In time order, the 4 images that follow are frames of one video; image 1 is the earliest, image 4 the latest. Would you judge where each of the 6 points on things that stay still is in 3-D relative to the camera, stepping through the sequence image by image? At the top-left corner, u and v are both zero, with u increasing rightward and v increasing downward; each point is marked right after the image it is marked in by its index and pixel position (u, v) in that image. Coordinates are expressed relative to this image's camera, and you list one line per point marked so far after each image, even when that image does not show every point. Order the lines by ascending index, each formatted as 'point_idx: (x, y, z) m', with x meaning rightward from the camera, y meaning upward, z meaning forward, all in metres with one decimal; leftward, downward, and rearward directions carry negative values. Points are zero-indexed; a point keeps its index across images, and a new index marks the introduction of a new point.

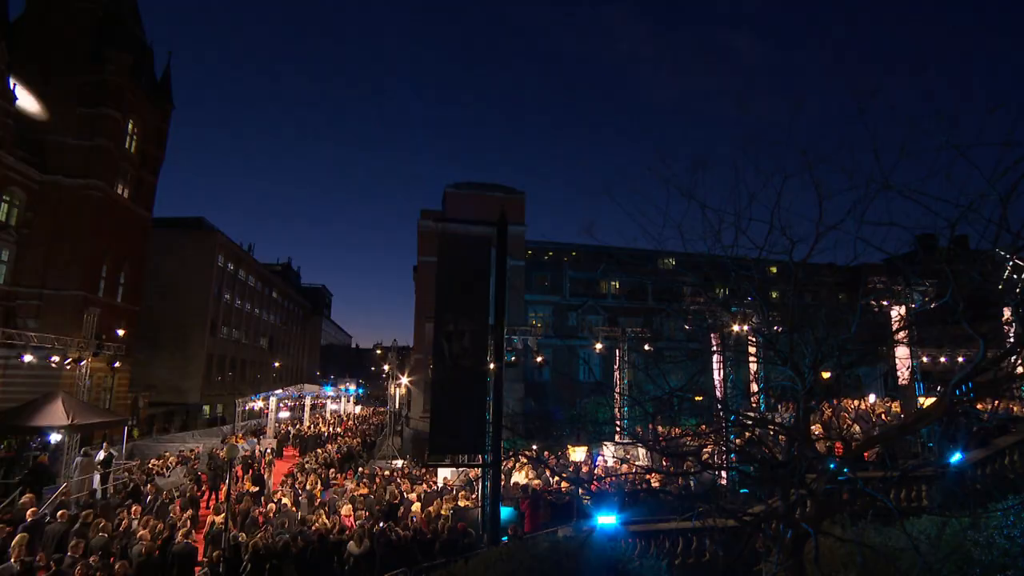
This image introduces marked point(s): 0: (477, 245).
0: (-0.6, +0.7, +10.2) m
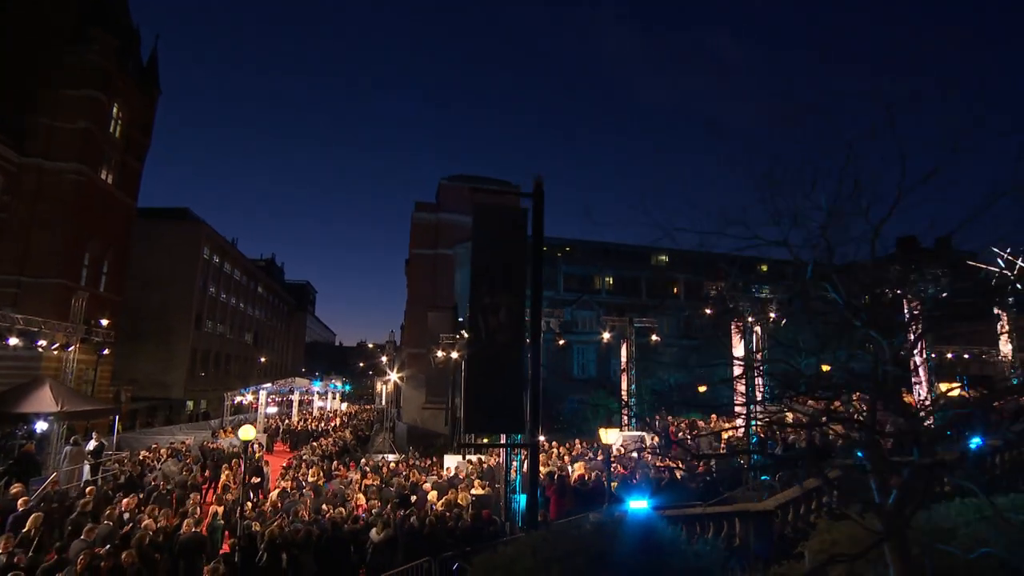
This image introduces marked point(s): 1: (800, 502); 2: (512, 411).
0: (0.0, +1.1, +9.7) m
1: (+6.0, -4.4, +12.2) m
2: (0.0, -1.9, +9.1) m
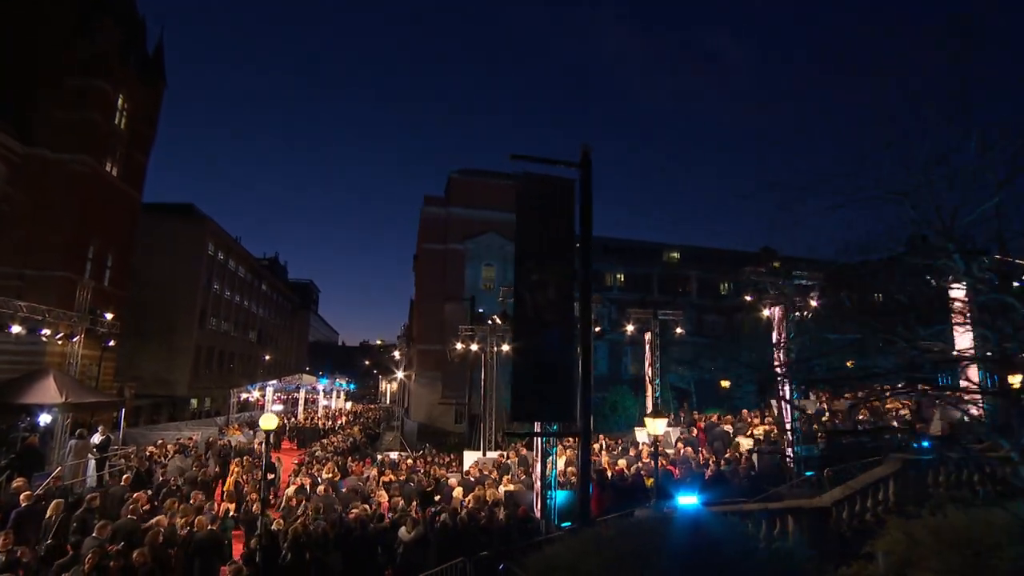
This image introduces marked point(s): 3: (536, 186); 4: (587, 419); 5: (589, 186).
0: (+0.7, +1.5, +8.9) m
1: (+6.7, -4.1, +11.4) m
2: (+0.7, -1.5, +8.4) m
3: (+0.4, +1.5, +8.8) m
4: (+1.1, -1.8, +8.3) m
5: (+1.2, +1.6, +9.1) m
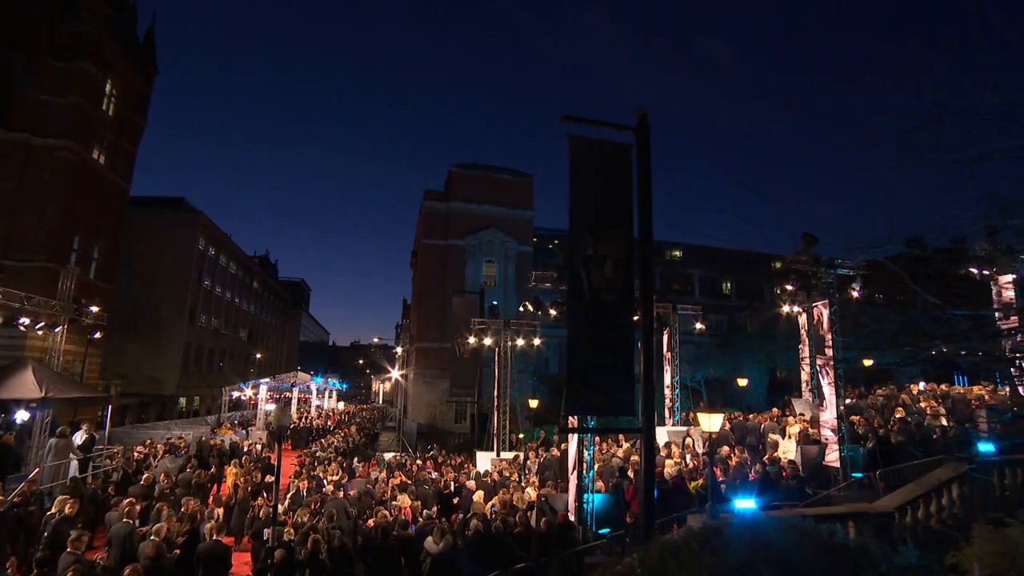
0: (+1.4, +1.8, +7.8) m
1: (+7.2, -3.8, +10.5) m
2: (+1.3, -1.2, +7.3) m
3: (+1.0, +1.8, +7.8) m
4: (+1.7, -1.5, +7.2) m
5: (+1.8, +1.9, +8.1) m
